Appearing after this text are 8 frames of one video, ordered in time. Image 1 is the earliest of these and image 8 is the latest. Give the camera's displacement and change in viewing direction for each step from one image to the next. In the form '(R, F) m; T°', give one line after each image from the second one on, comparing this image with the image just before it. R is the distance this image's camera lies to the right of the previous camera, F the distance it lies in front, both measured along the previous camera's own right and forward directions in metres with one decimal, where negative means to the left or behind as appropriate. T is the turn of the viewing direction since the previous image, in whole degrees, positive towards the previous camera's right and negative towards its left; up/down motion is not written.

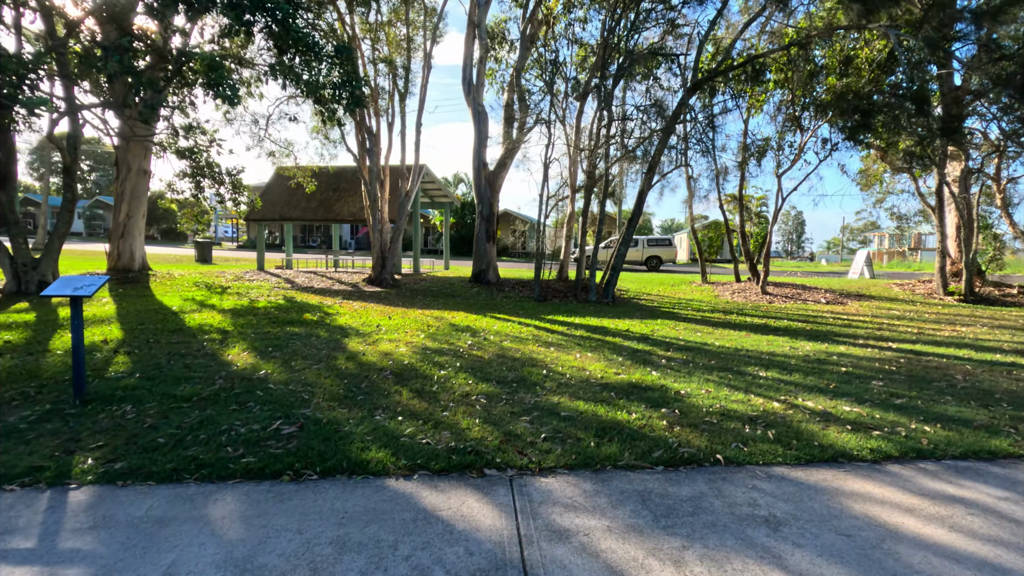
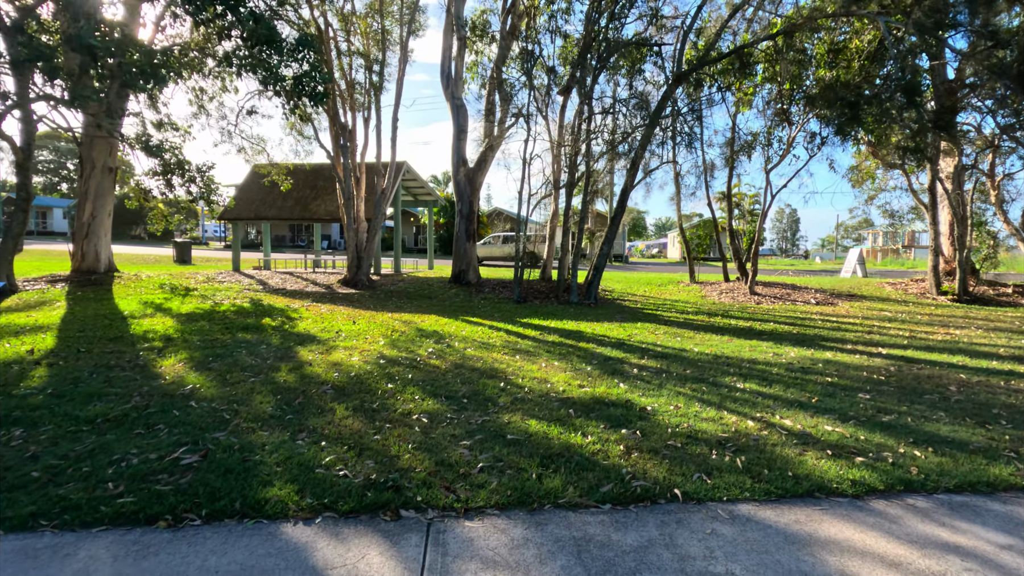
(+0.4, +0.5) m; 0°
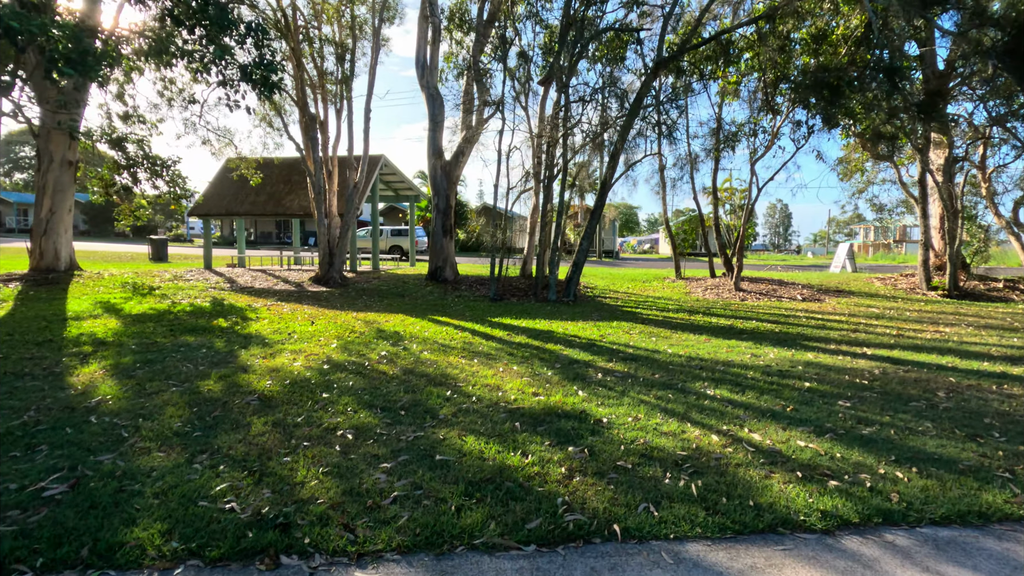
(+0.4, +0.5) m; +1°
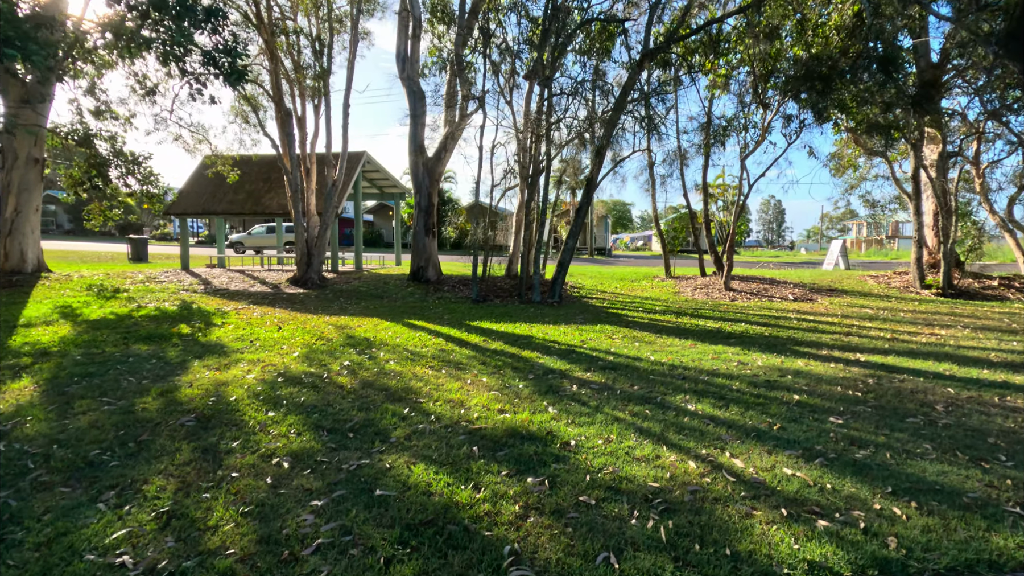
(+0.3, +0.4) m; +1°
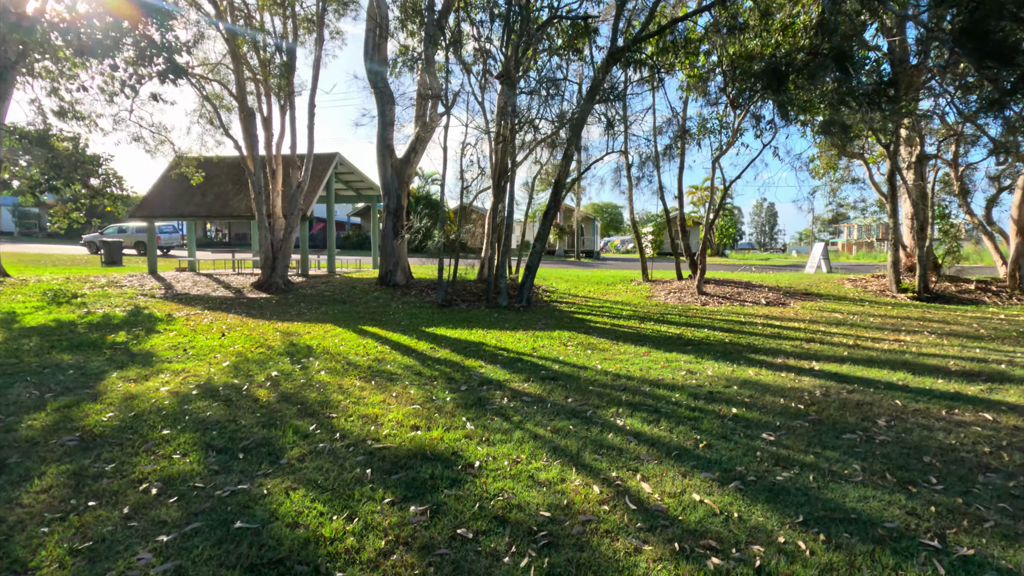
(+0.6, +0.3) m; 0°
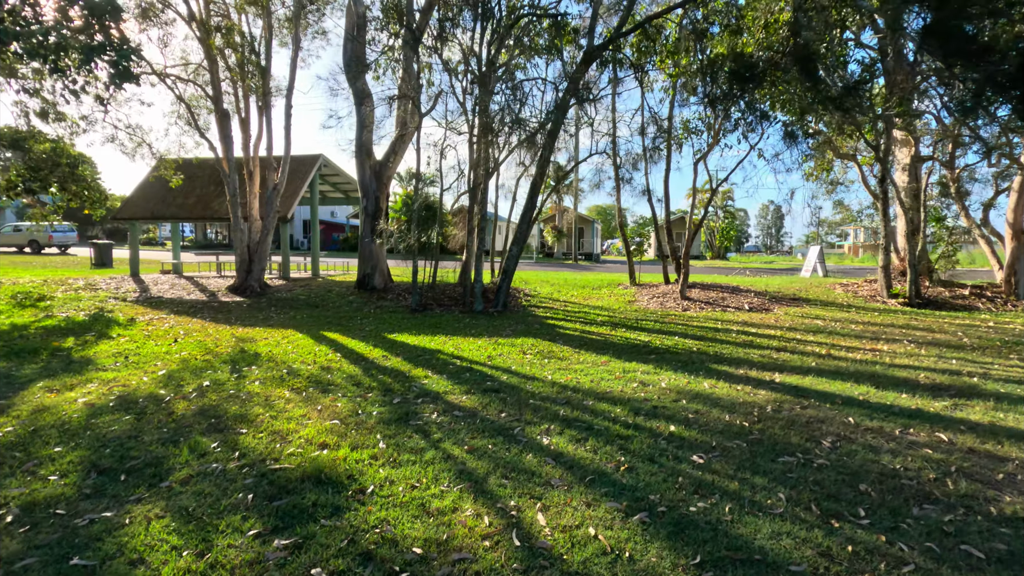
(+0.6, +0.3) m; -1°
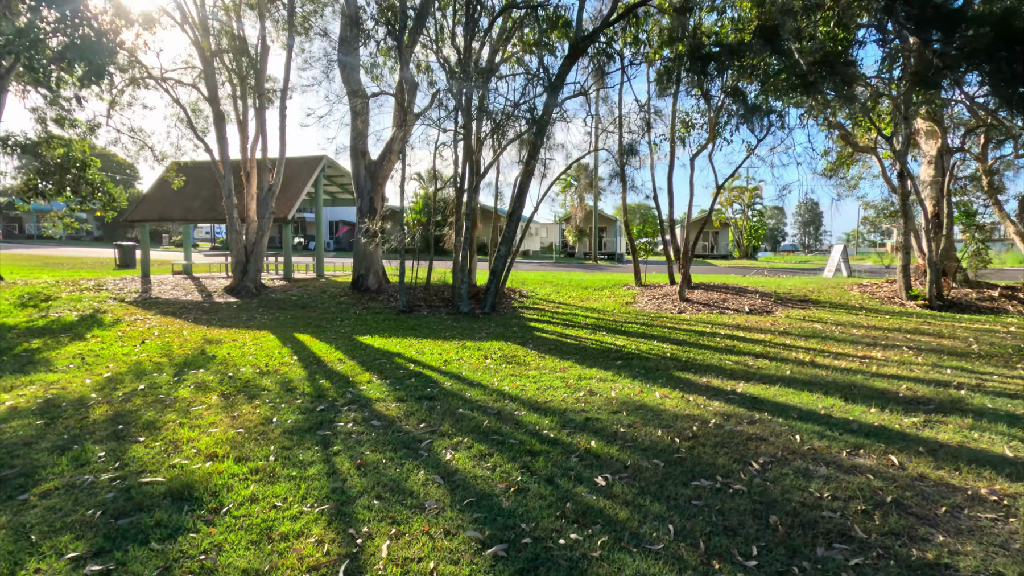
(+0.9, +0.3) m; -3°
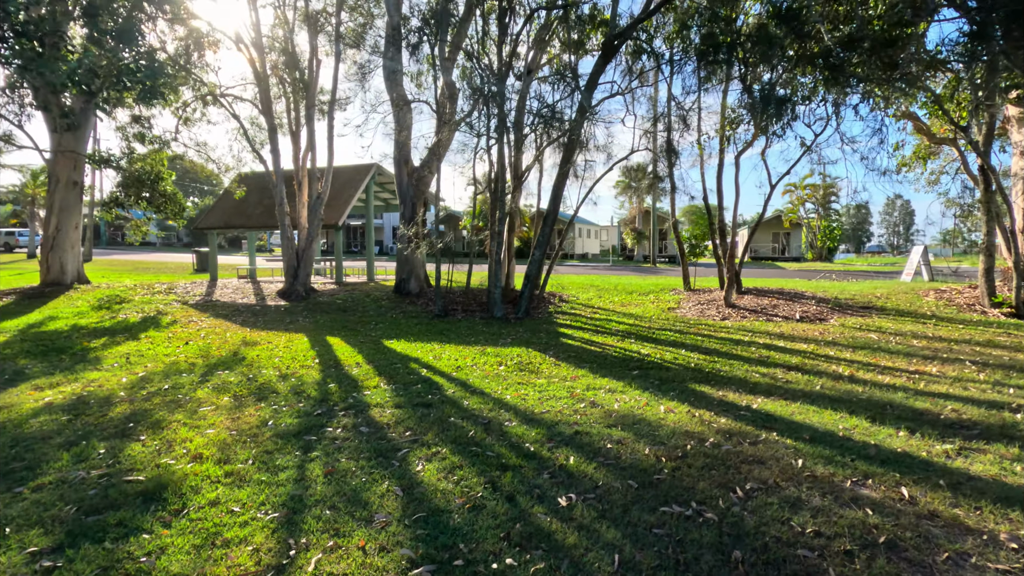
(+0.6, +0.2) m; -7°
